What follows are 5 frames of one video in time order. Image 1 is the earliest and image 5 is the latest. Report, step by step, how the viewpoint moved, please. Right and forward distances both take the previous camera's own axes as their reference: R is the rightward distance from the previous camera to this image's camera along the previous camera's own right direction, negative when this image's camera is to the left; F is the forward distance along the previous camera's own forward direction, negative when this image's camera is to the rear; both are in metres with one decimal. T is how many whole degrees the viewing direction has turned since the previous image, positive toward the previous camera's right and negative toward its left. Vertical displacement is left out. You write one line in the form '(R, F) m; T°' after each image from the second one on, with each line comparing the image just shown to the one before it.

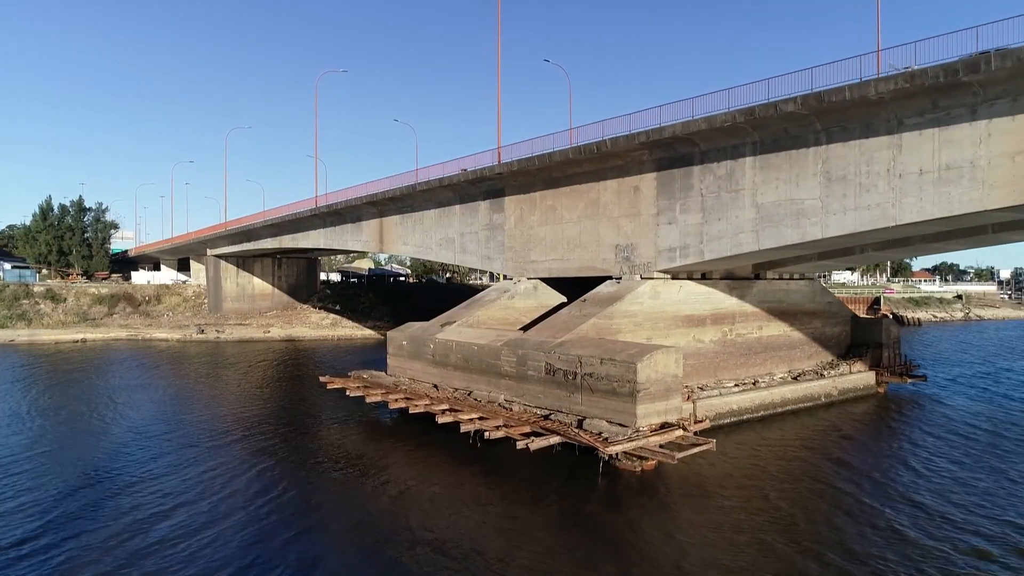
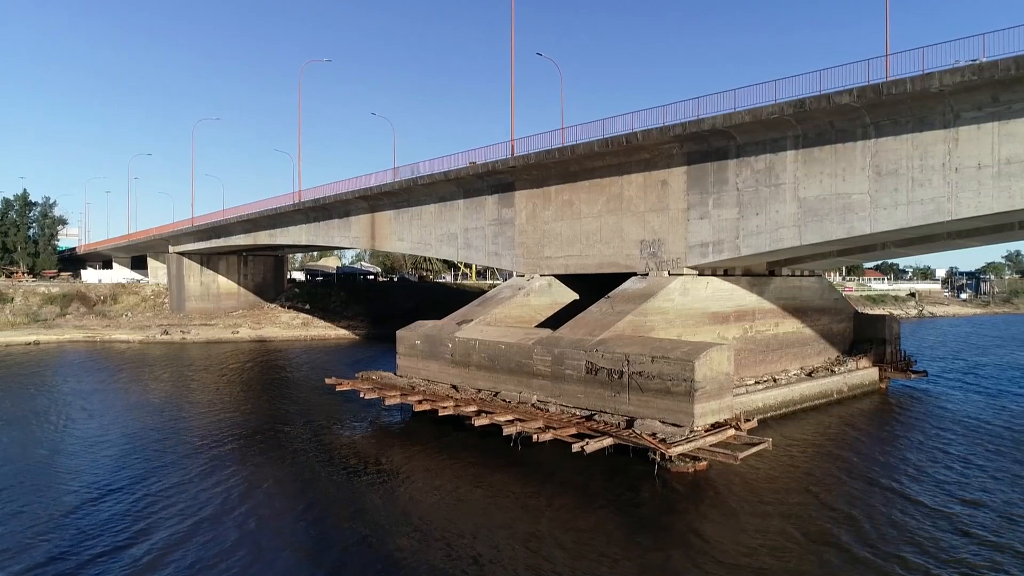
(-1.8, +0.7) m; +4°
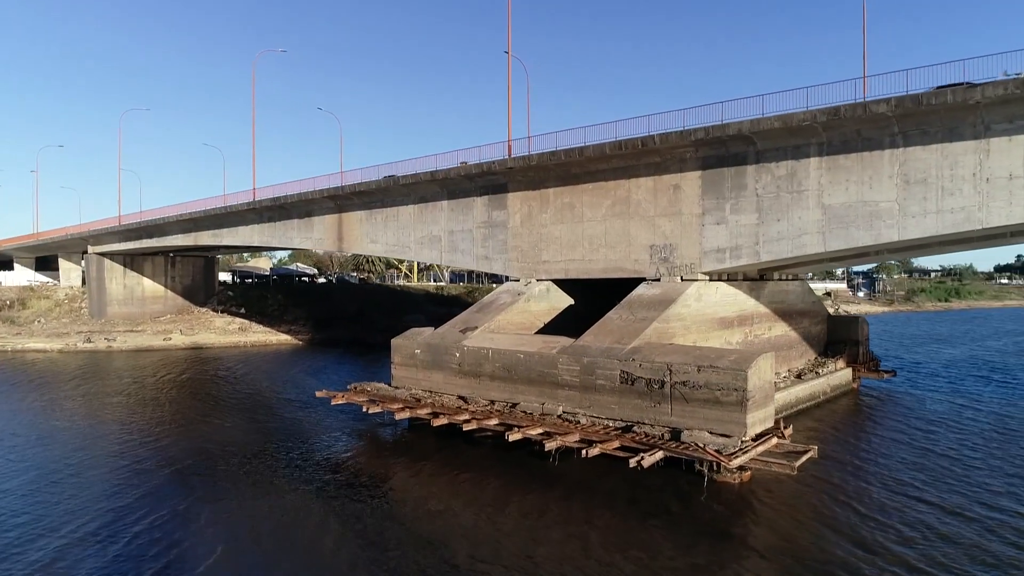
(-2.3, +0.8) m; +7°
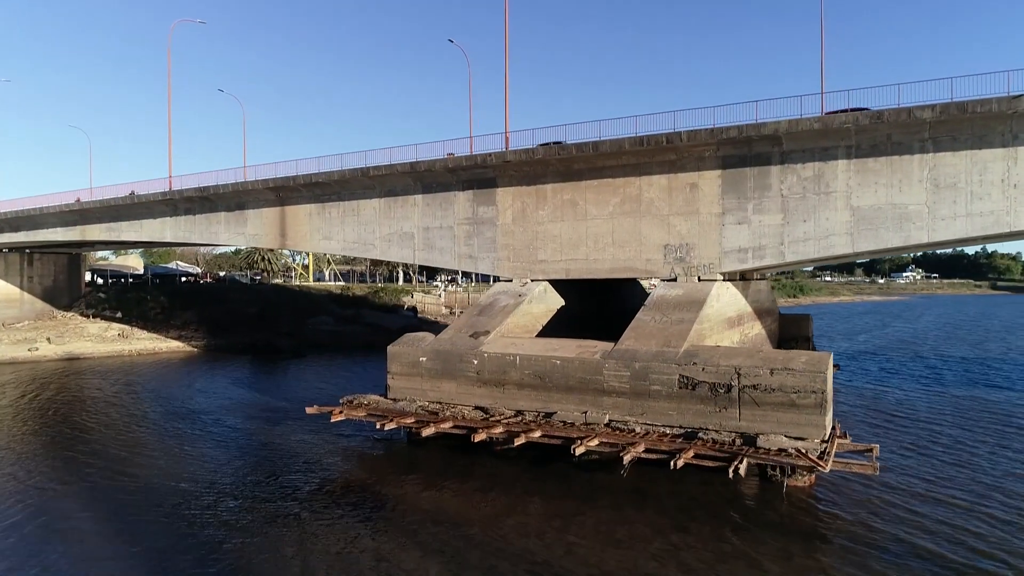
(-3.6, +1.5) m; +11°
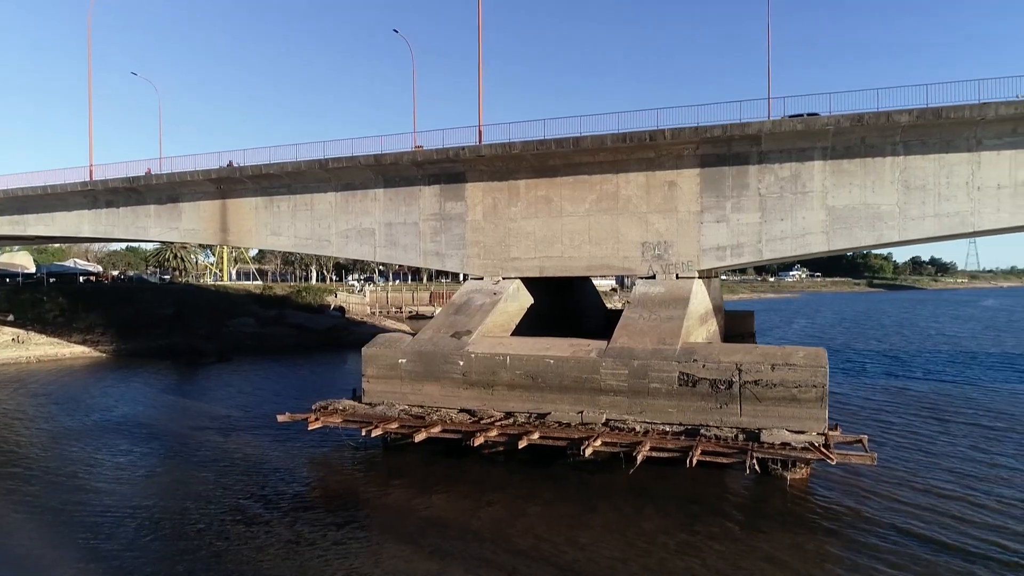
(-1.7, +0.6) m; +8°
